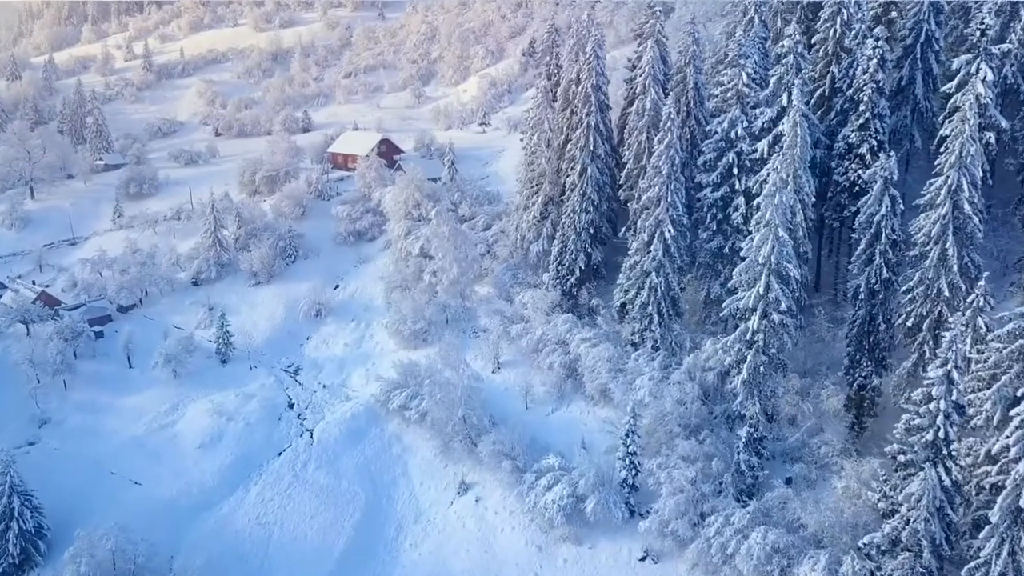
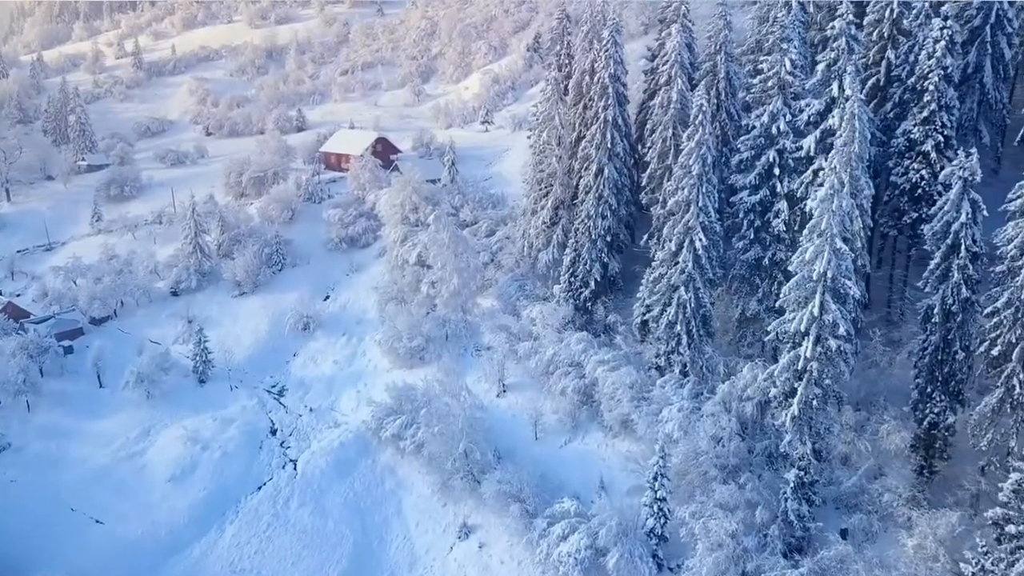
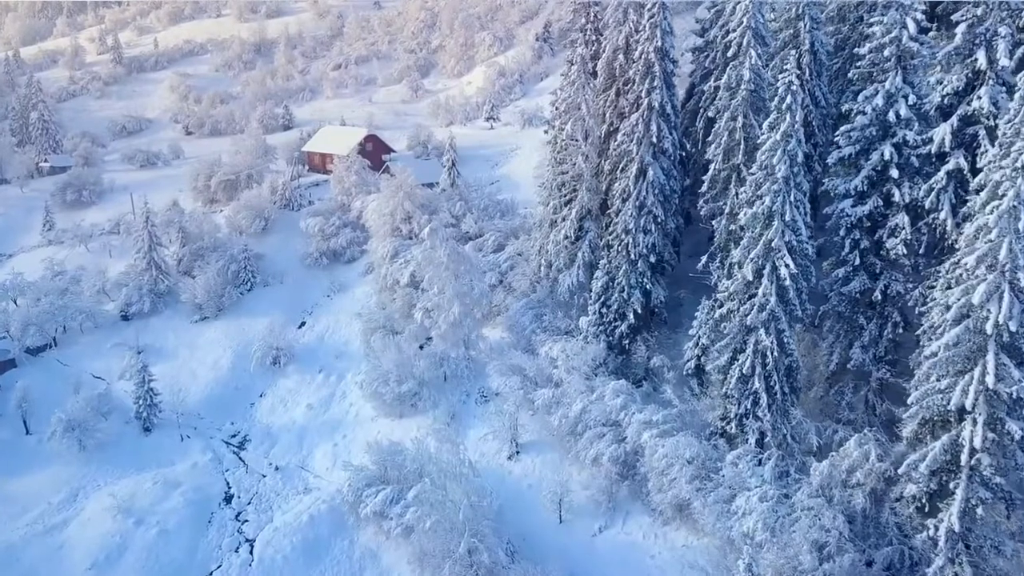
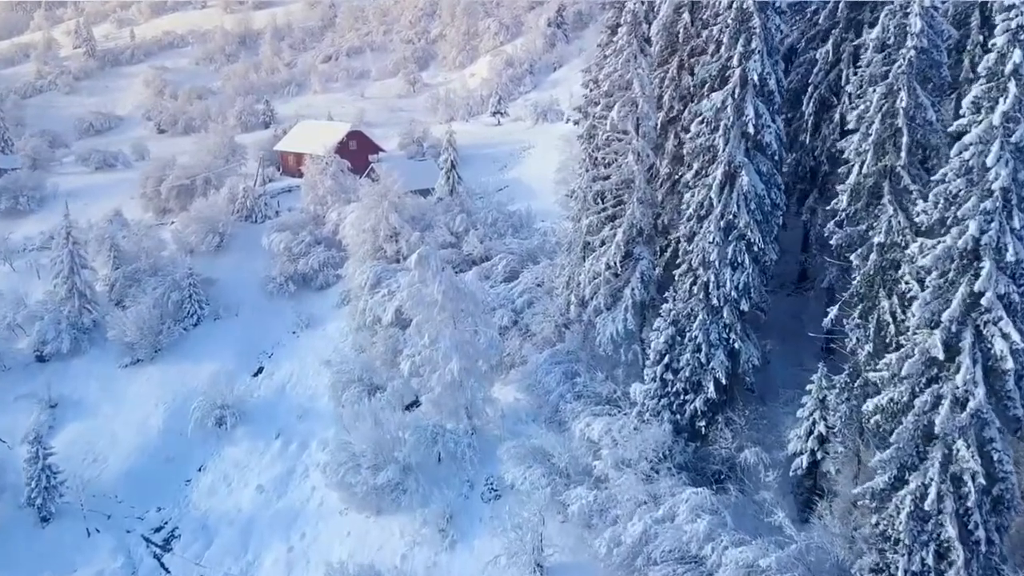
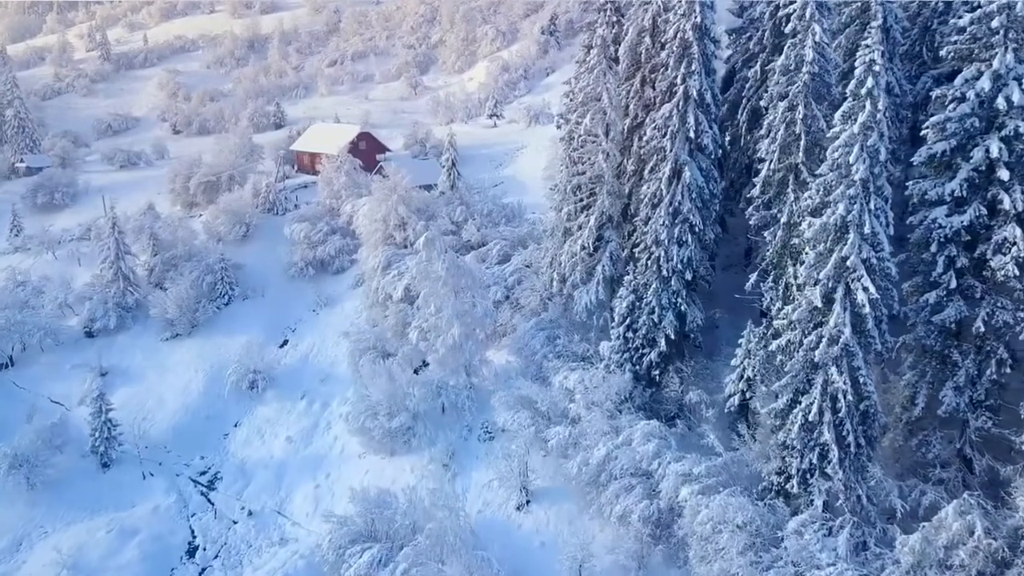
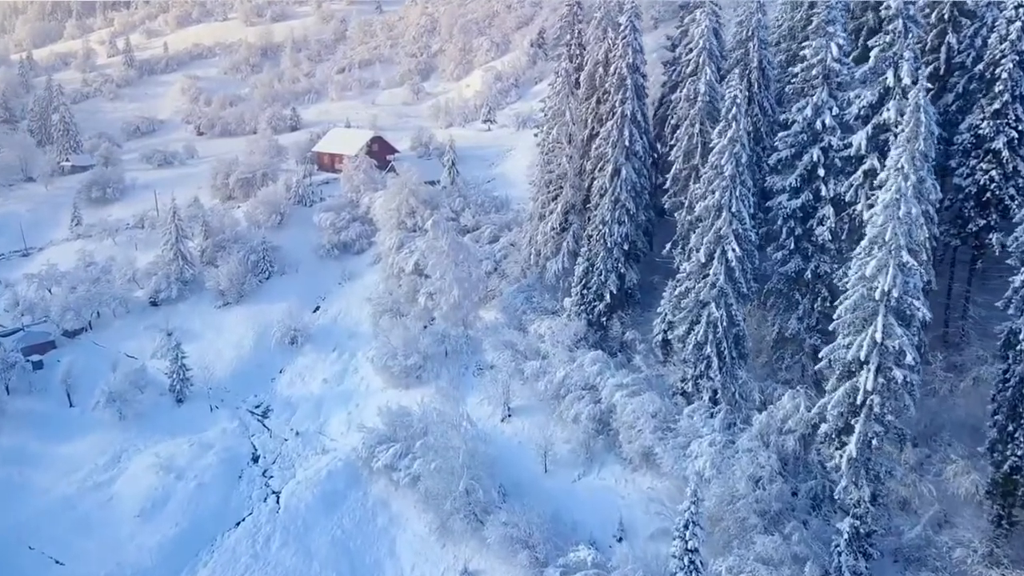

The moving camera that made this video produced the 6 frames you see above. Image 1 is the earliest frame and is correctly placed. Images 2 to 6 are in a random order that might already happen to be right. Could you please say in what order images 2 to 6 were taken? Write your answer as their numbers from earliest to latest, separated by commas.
2, 6, 3, 5, 4
